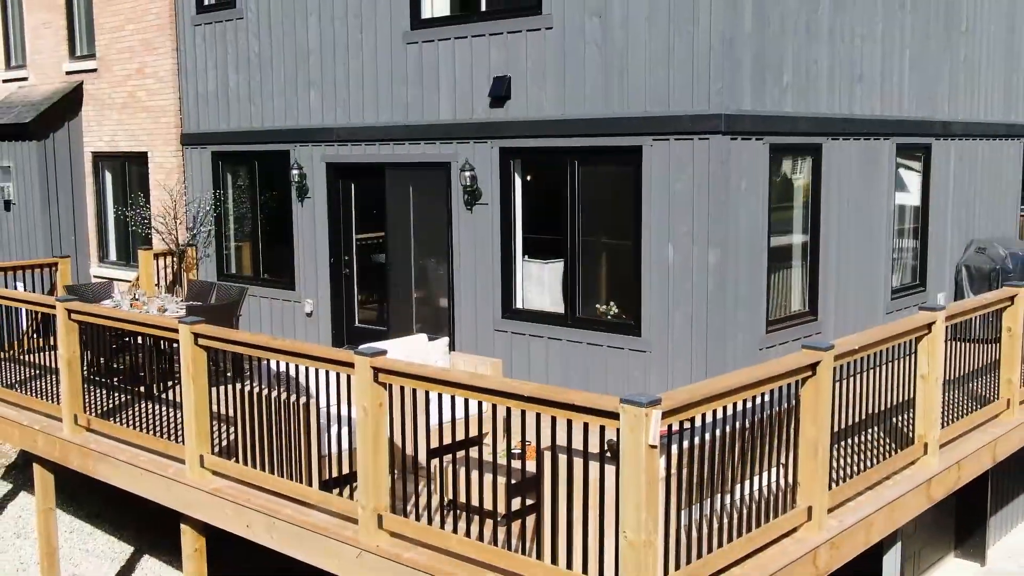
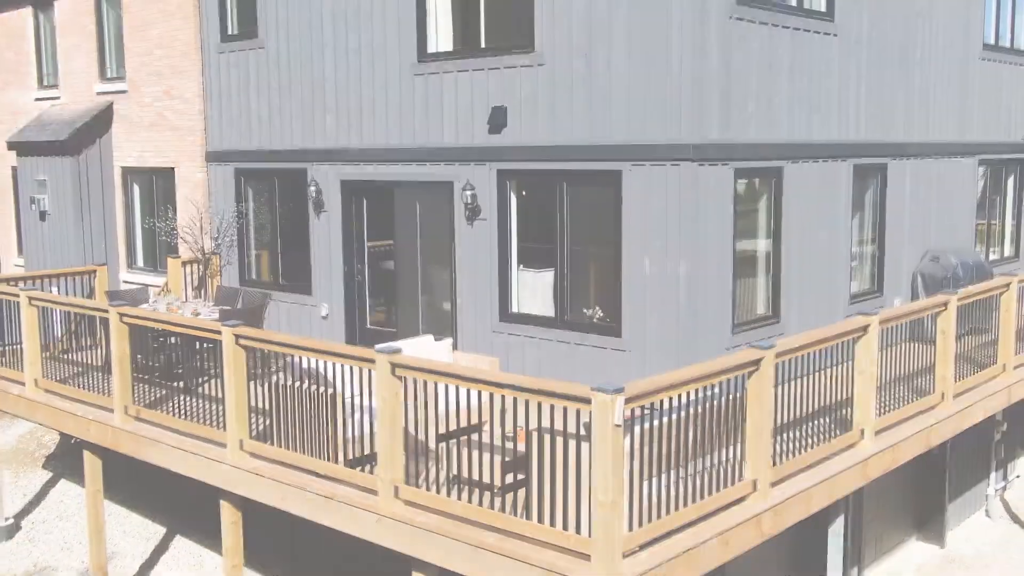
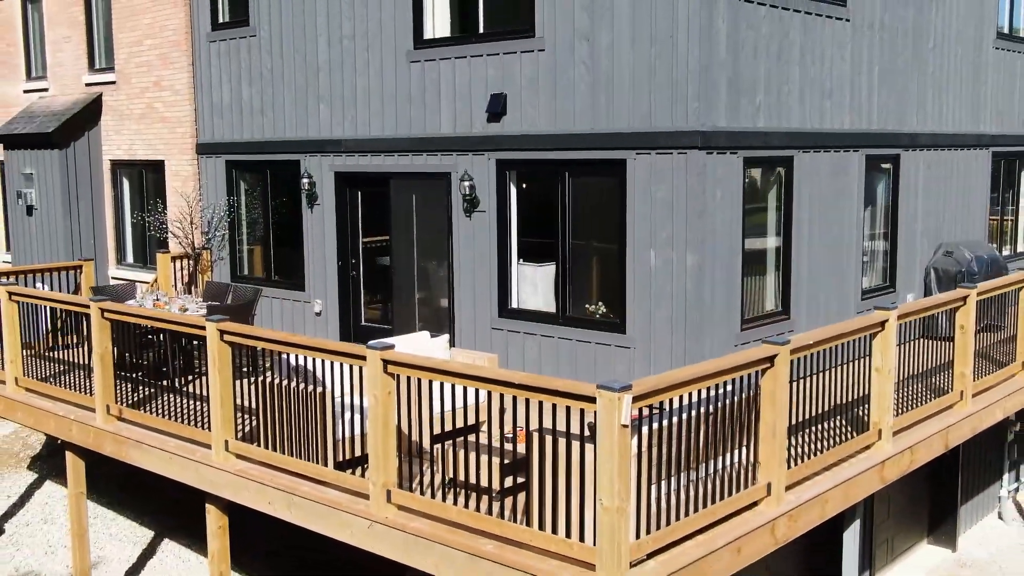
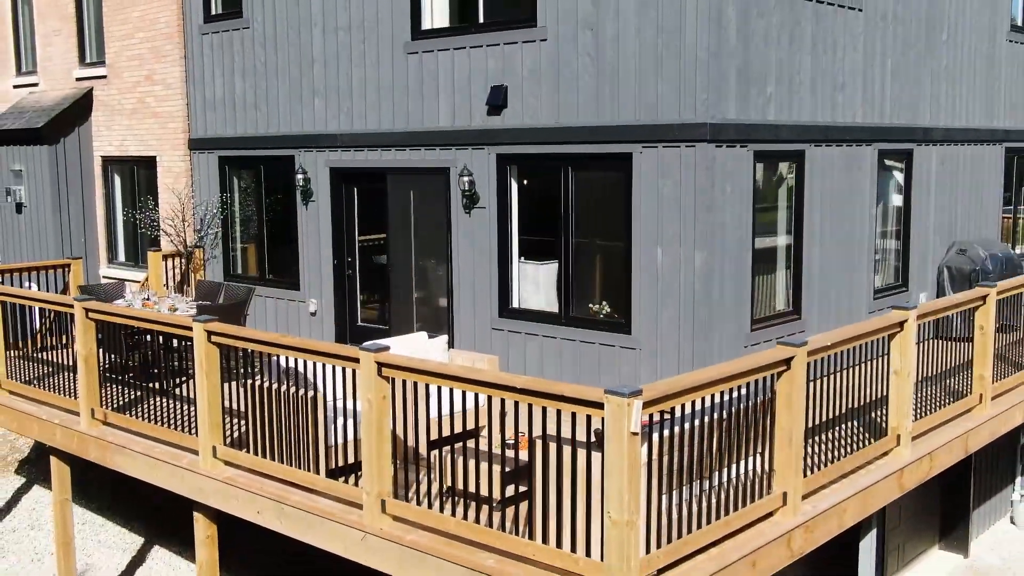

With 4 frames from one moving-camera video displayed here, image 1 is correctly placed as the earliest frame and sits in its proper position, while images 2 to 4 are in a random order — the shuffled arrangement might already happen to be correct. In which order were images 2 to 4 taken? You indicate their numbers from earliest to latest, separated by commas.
4, 3, 2
